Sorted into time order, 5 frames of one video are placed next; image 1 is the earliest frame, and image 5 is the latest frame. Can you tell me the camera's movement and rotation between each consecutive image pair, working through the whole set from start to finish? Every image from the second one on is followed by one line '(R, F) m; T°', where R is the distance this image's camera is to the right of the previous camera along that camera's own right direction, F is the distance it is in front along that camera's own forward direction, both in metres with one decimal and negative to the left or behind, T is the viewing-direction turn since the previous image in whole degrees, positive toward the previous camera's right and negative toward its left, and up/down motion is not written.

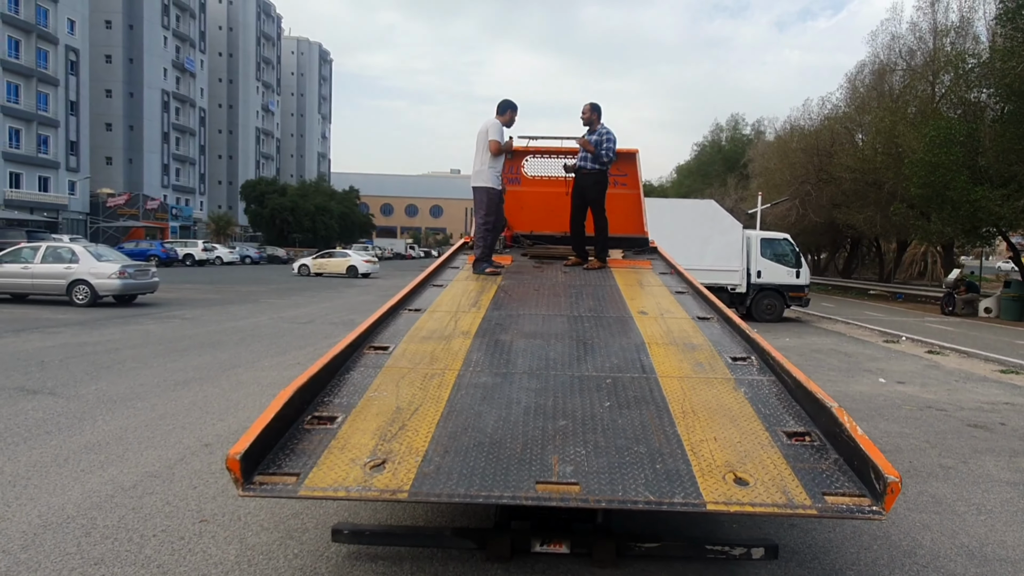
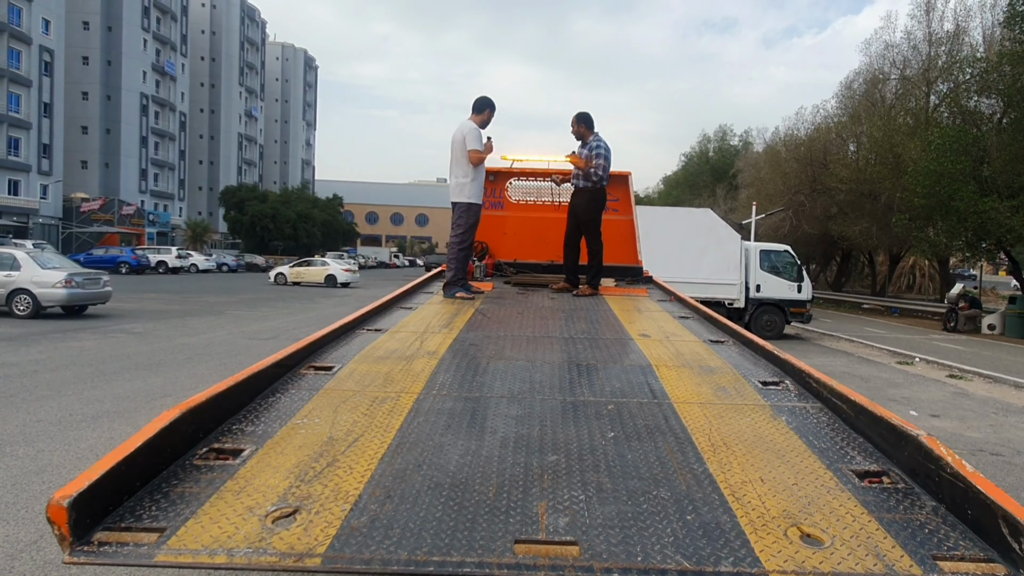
(+0.1, +1.1) m; +1°
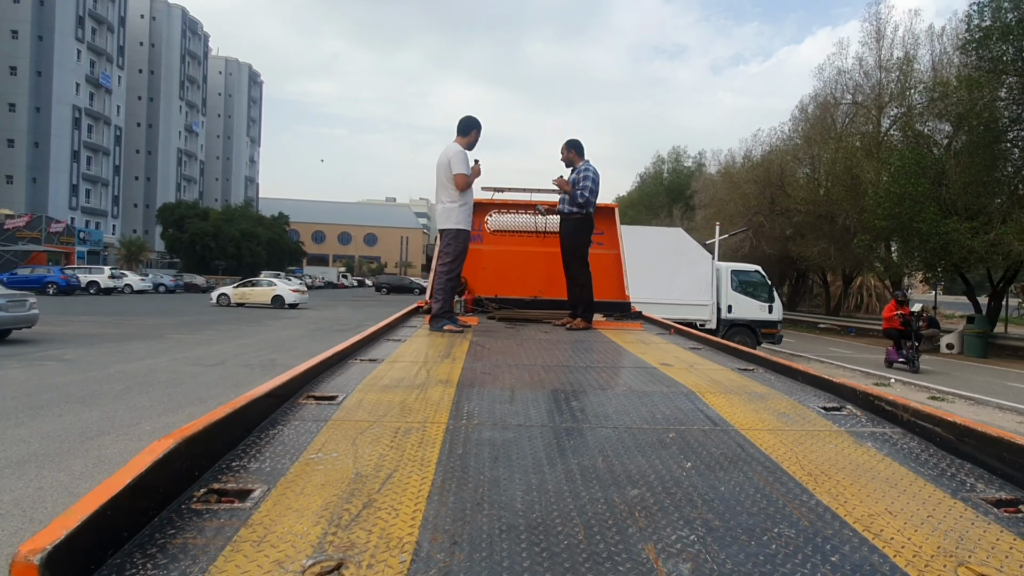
(-0.4, +0.6) m; +5°
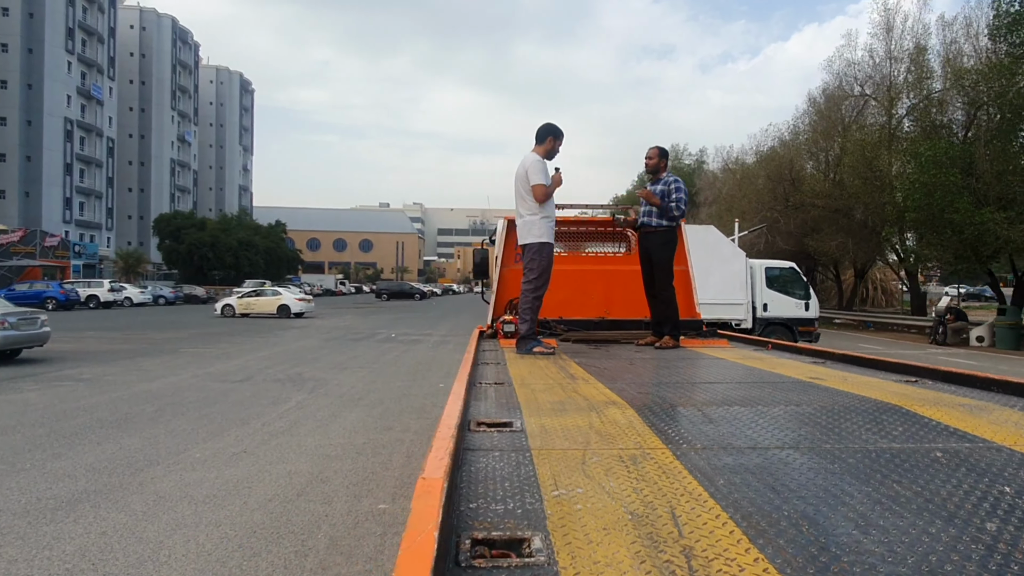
(-0.7, +0.4) m; +1°
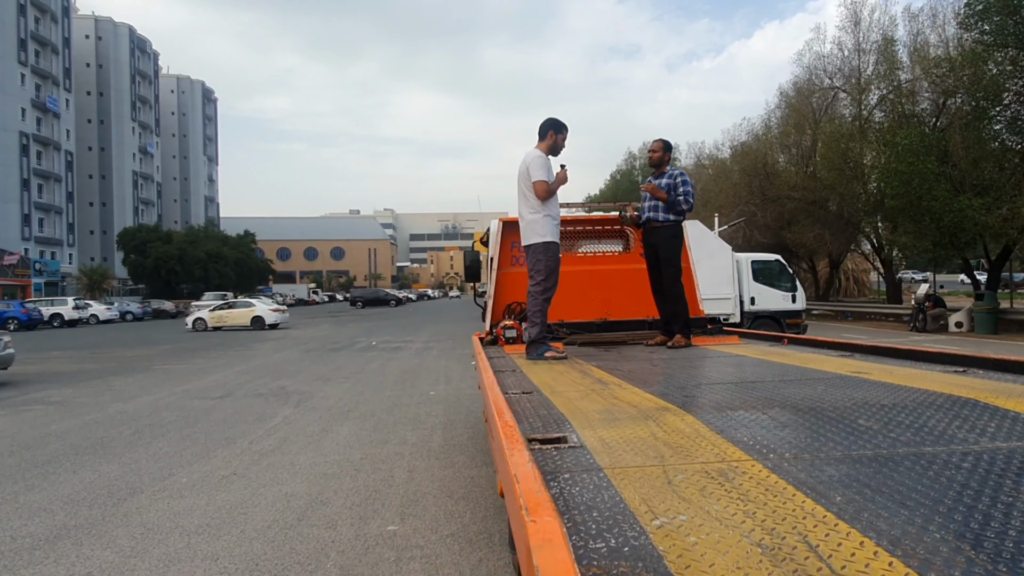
(-0.3, +0.3) m; +2°
